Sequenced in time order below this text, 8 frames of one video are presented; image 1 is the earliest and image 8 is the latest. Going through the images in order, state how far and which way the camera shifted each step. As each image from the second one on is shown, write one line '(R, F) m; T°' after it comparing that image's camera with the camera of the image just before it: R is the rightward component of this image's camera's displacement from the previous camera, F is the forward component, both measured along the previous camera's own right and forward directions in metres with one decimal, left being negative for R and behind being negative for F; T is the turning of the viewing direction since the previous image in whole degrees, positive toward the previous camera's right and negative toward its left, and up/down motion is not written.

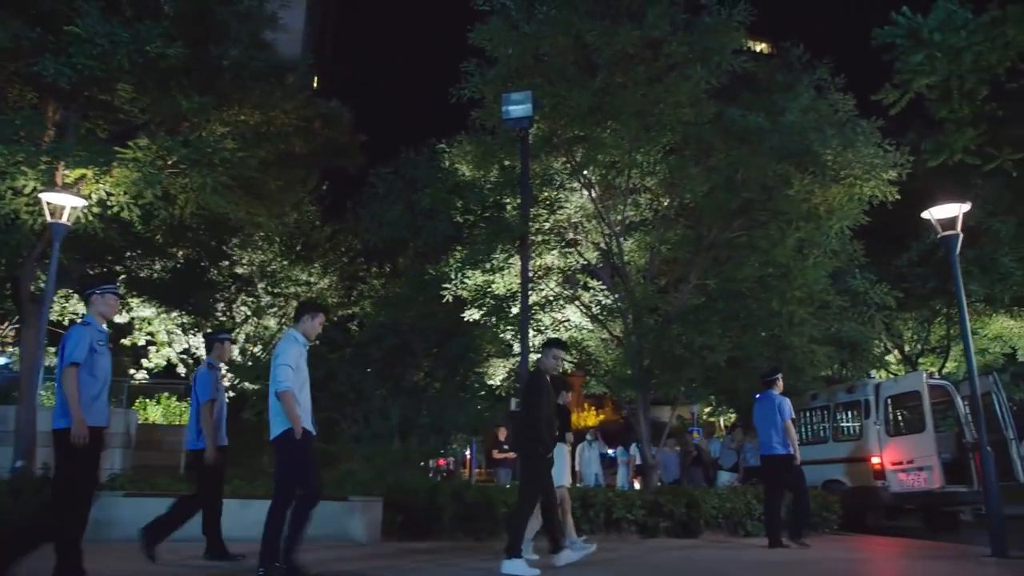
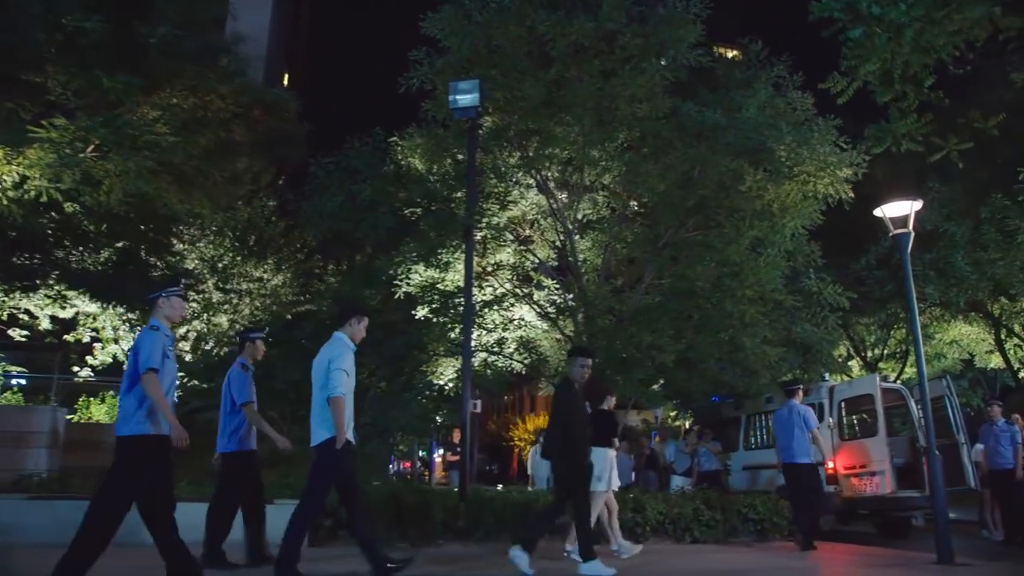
(+0.4, +0.4) m; +2°
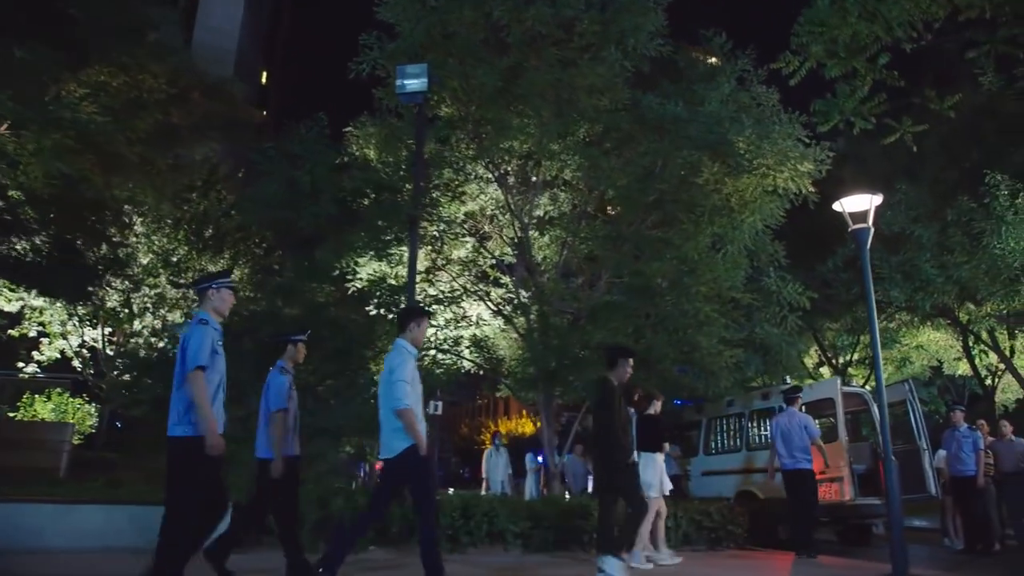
(+0.5, +0.5) m; +1°
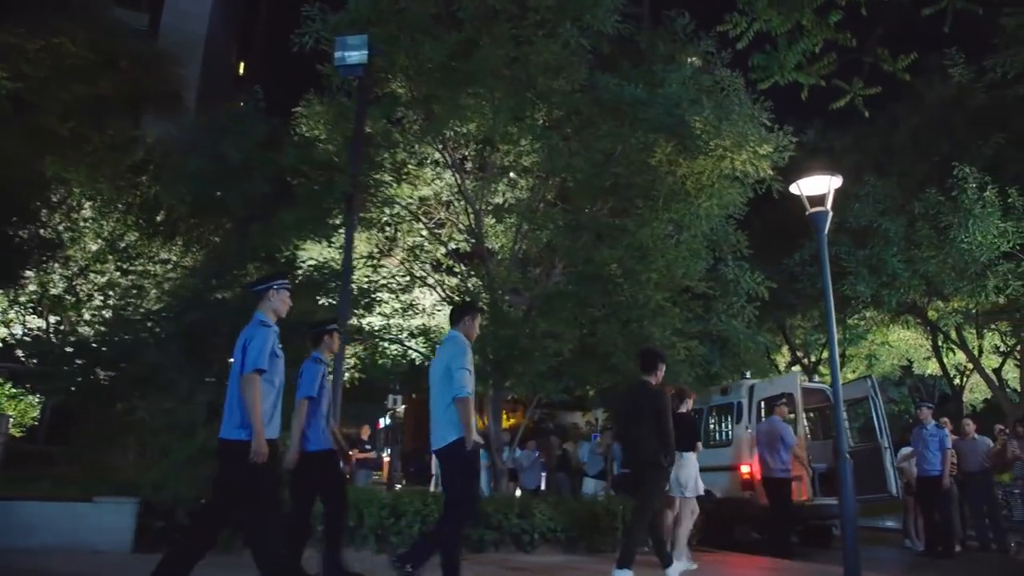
(+0.5, +0.6) m; +1°
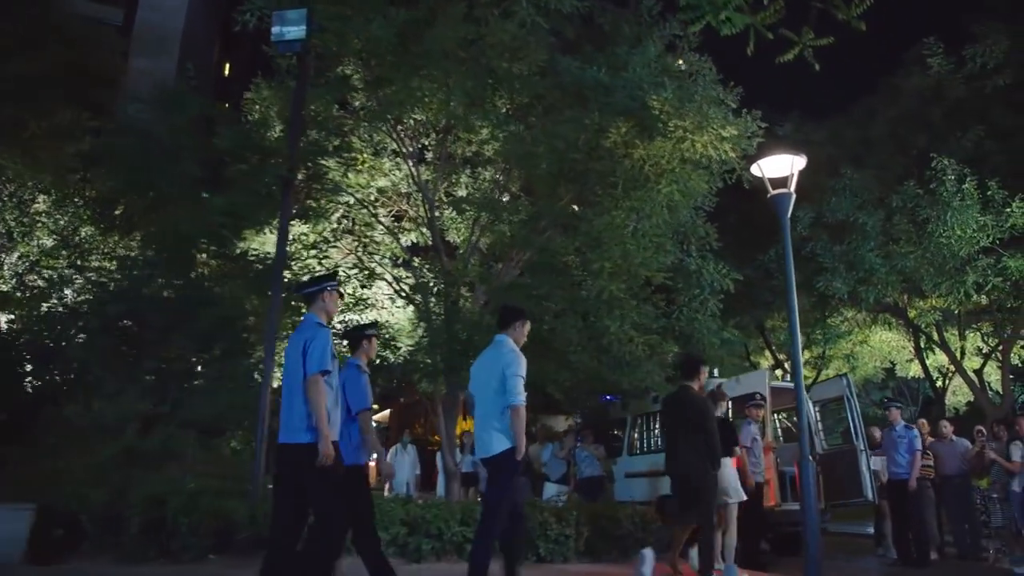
(+0.5, +0.7) m; +1°
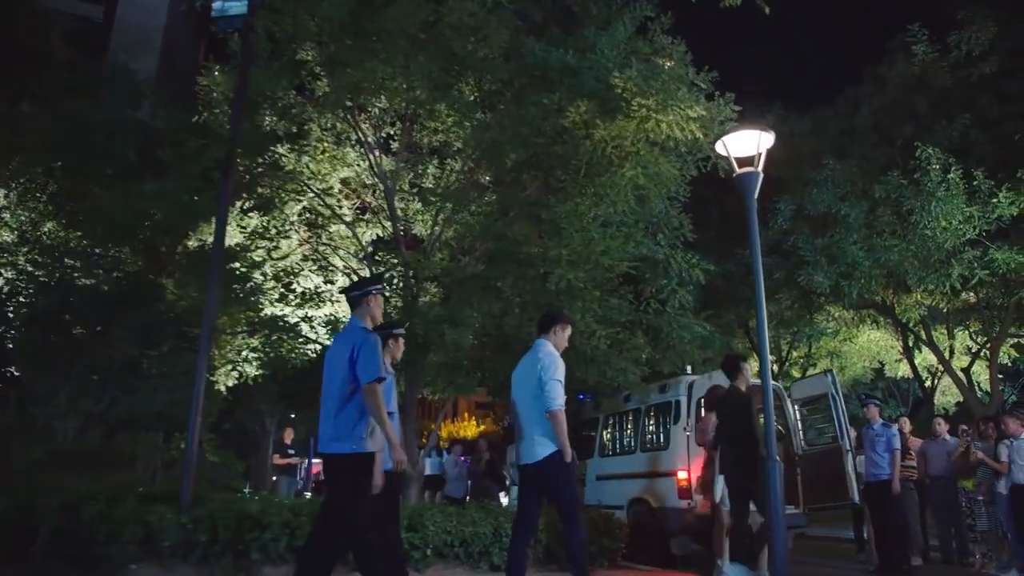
(+0.5, +0.6) m; 0°
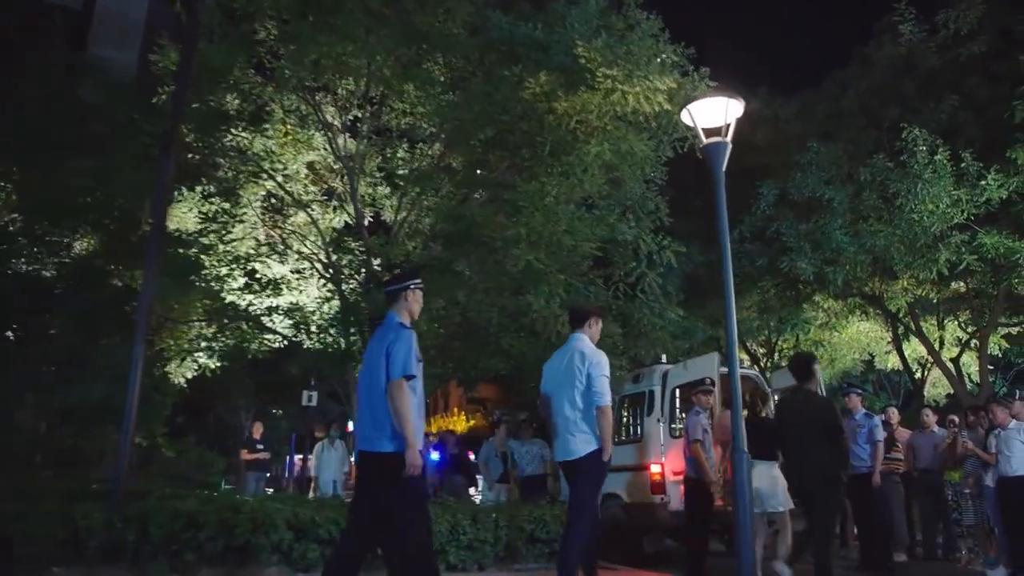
(+0.4, +0.5) m; 0°
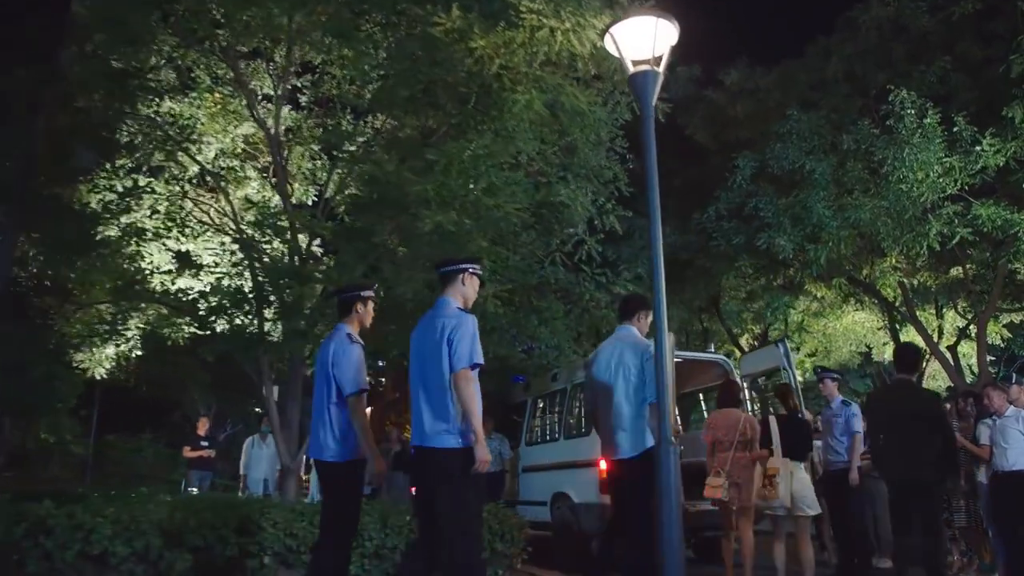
(+0.8, +1.1) m; 0°
